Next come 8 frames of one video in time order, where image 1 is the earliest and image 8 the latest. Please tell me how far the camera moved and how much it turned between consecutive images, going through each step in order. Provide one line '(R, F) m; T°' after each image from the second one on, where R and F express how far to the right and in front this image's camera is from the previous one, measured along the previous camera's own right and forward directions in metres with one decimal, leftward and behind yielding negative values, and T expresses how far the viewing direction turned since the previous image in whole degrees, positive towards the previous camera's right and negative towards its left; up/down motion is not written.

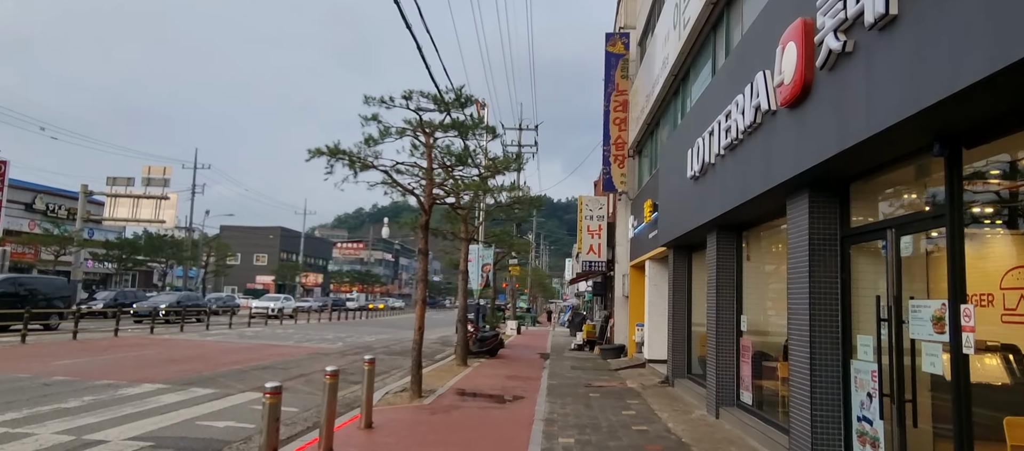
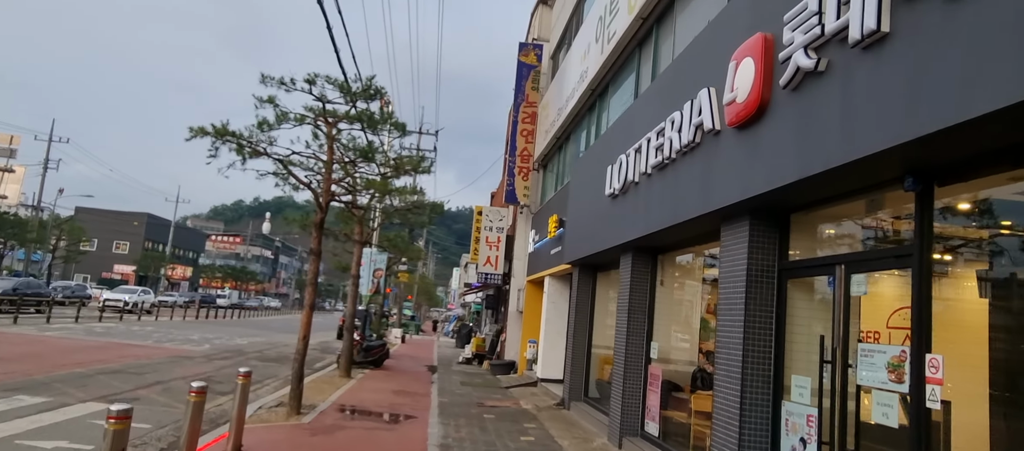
(-0.3, +0.8) m; +10°
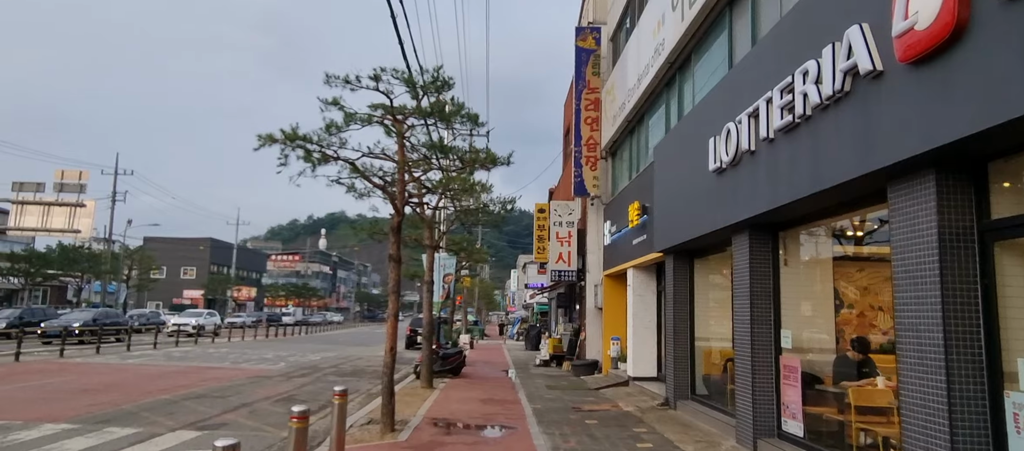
(-0.7, +0.8) m; -4°
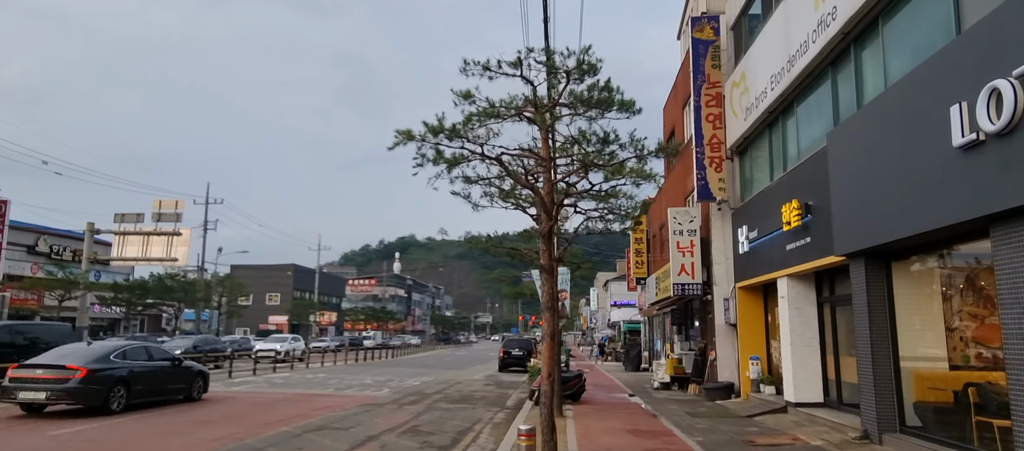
(-1.4, +1.4) m; -6°
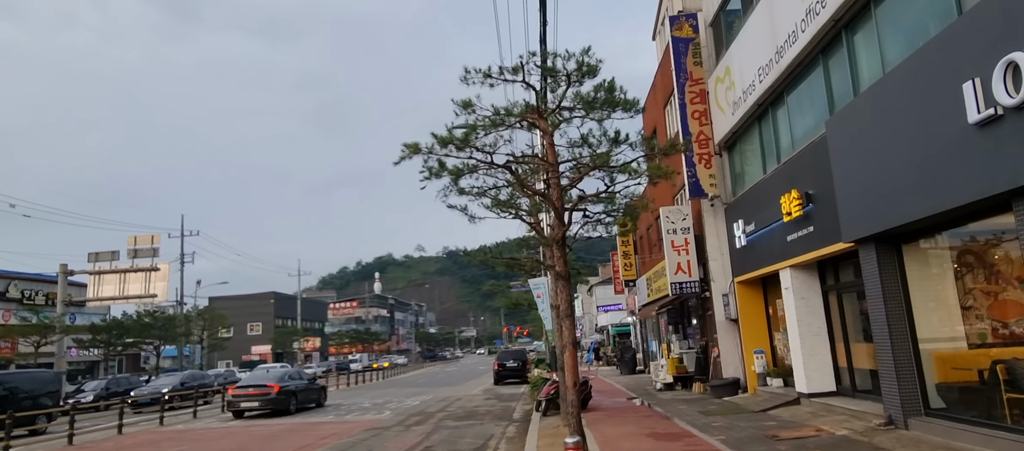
(-0.5, +0.2) m; +2°
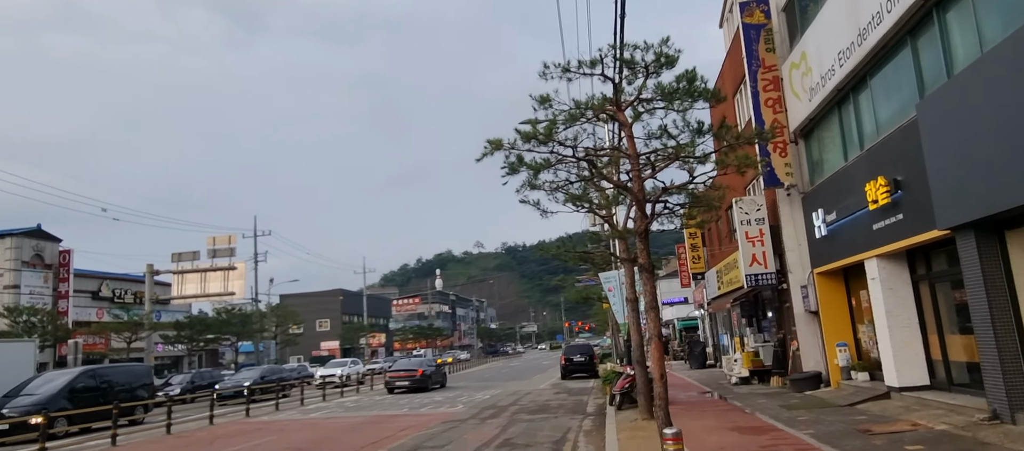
(-0.3, -0.1) m; -5°
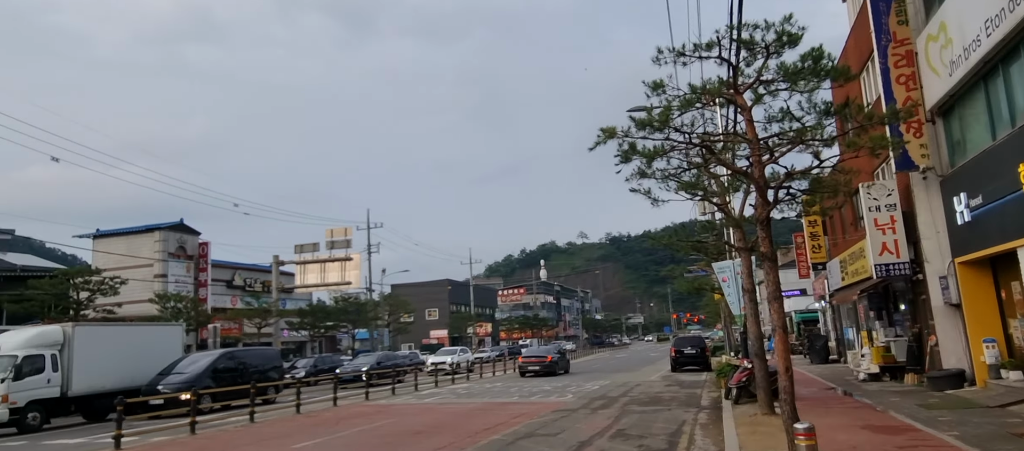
(-0.1, -0.1) m; -9°
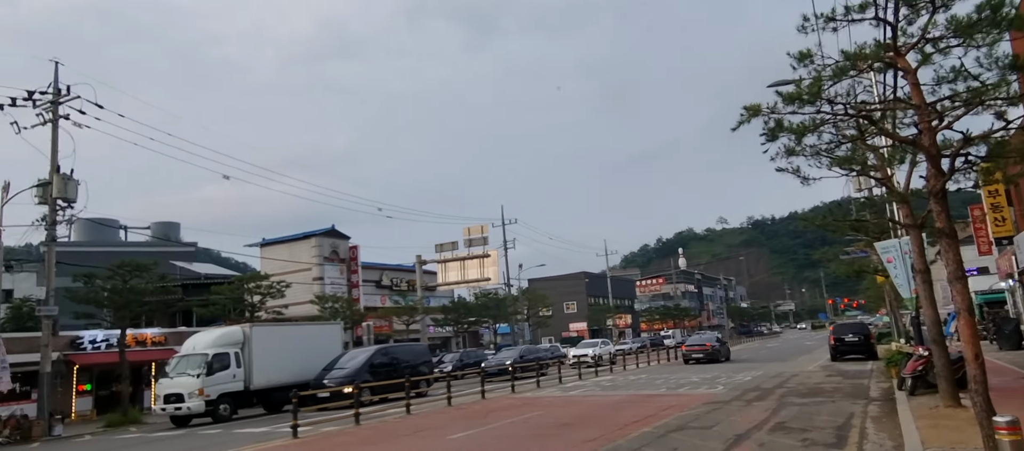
(-0.1, 0.0) m; -12°
